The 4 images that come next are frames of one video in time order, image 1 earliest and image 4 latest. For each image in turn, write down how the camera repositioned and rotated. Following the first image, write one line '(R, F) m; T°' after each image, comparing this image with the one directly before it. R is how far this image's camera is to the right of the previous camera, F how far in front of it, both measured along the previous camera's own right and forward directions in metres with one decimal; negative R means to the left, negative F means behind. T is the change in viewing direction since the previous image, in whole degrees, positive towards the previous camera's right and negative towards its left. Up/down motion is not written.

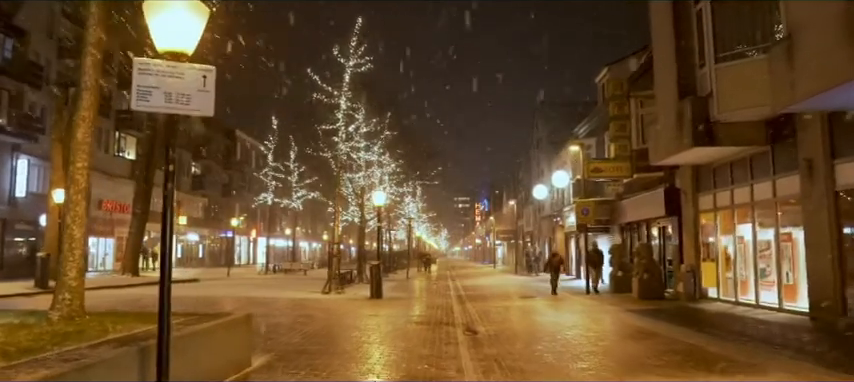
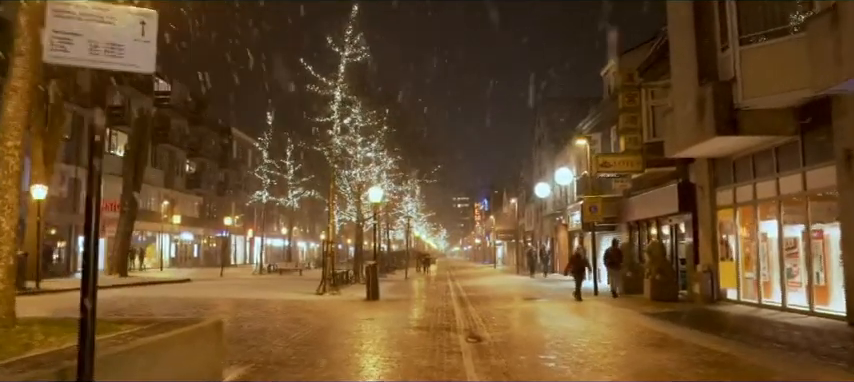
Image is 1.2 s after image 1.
(0.0, +1.3) m; 0°
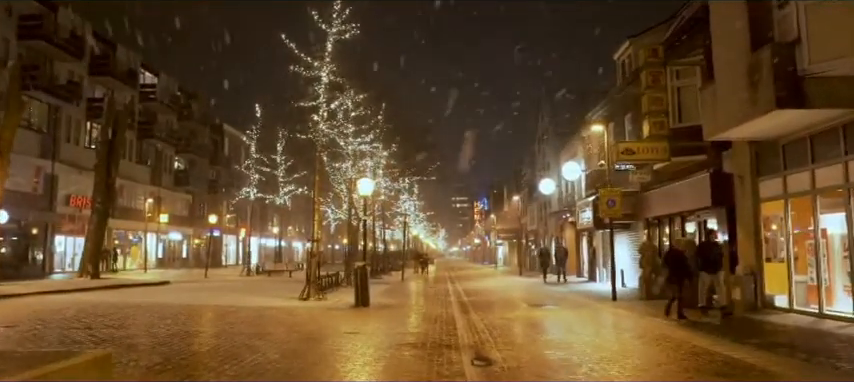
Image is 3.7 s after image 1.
(+0.1, +2.6) m; 0°
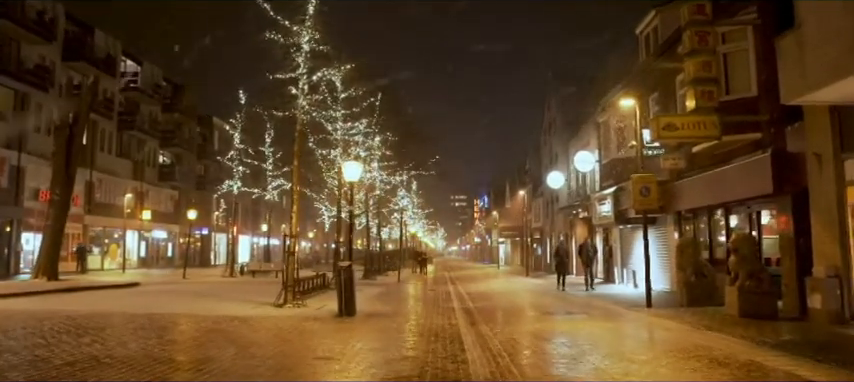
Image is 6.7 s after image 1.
(0.0, +3.4) m; 0°
